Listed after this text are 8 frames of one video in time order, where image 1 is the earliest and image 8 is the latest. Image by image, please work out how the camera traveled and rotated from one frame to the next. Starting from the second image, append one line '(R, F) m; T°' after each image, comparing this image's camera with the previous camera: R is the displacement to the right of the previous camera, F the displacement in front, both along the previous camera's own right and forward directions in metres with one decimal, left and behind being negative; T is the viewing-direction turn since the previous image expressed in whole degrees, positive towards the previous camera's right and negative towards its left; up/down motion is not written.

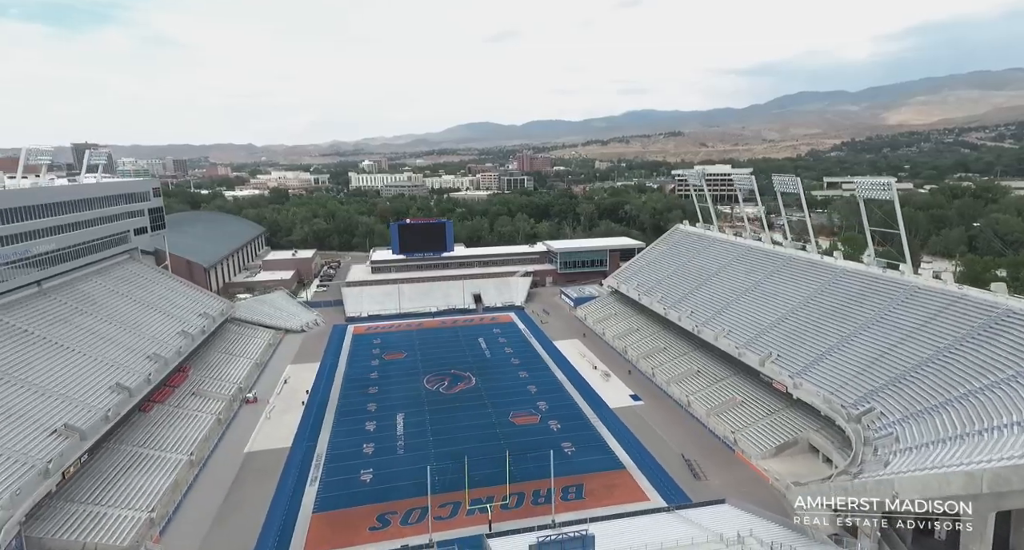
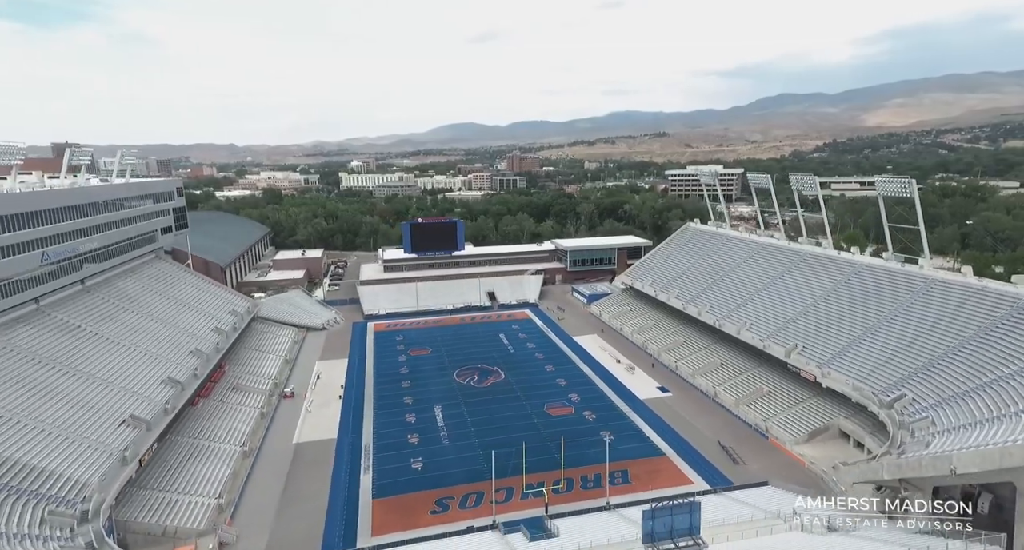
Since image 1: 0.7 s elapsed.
(-2.7, -1.2) m; +2°
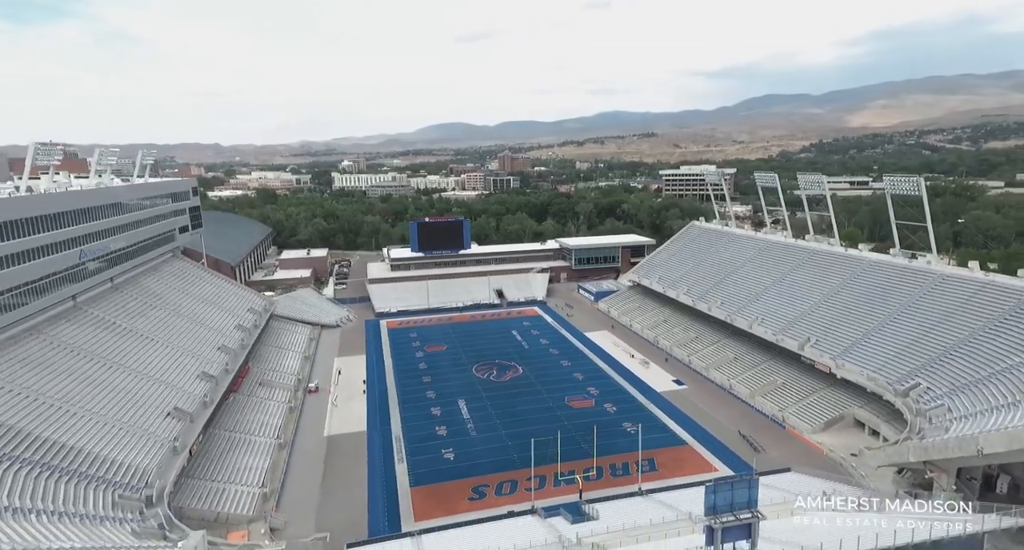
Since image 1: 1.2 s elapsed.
(-1.9, -1.0) m; +1°
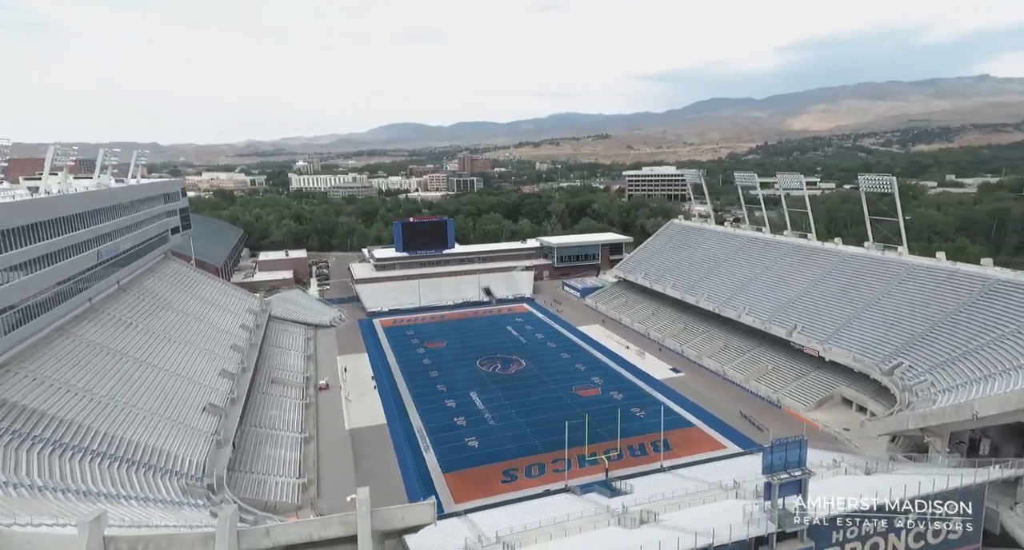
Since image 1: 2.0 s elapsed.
(-3.2, -1.6) m; +4°
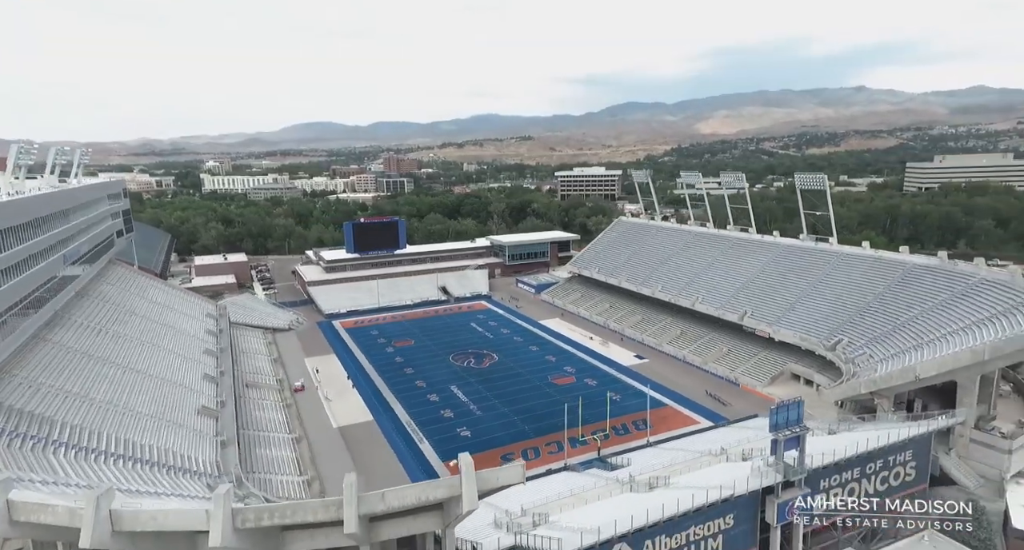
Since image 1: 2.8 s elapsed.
(-3.2, -1.5) m; +7°
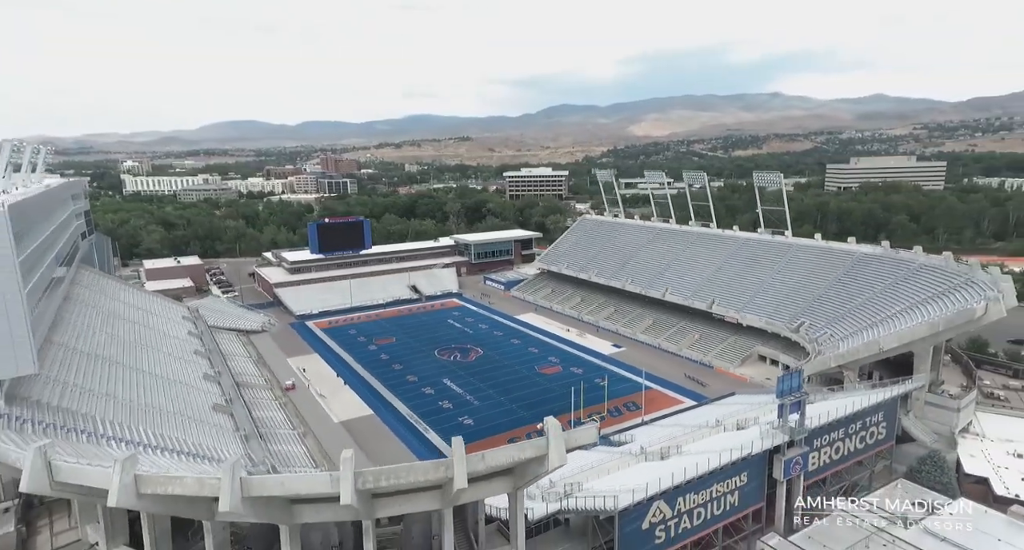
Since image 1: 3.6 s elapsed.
(-3.2, -1.7) m; +6°
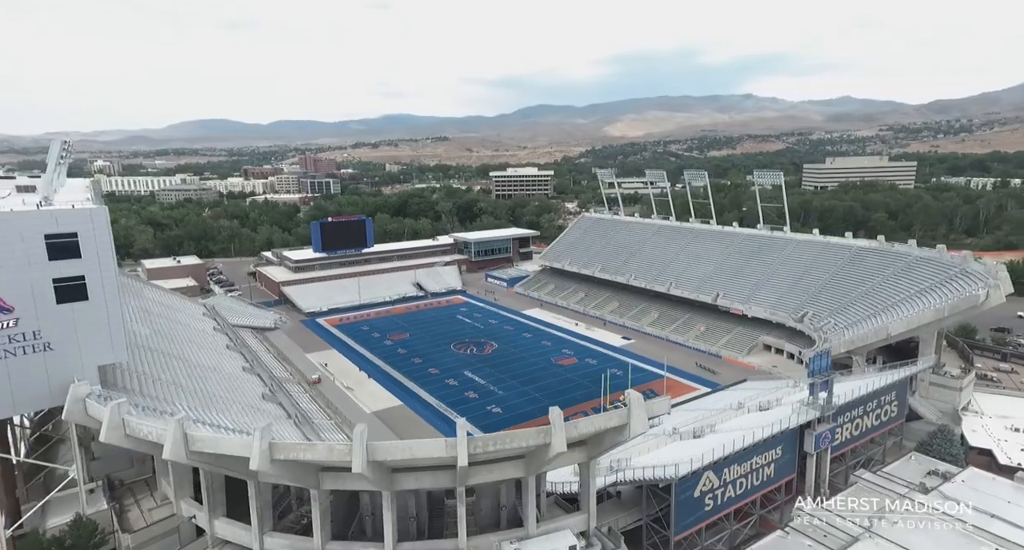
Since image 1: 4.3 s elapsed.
(-2.8, -1.6) m; +2°
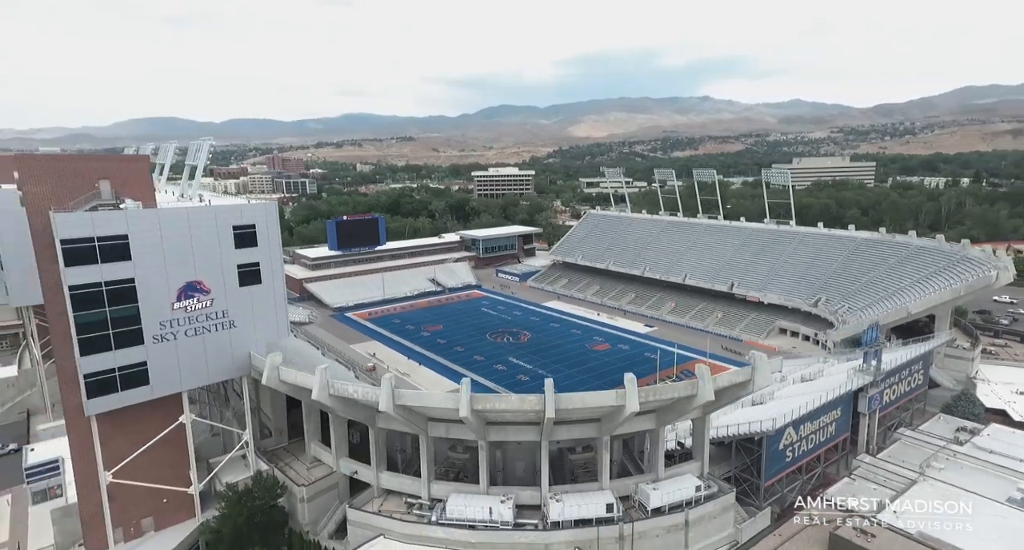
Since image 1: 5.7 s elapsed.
(-5.6, -2.9) m; +4°
